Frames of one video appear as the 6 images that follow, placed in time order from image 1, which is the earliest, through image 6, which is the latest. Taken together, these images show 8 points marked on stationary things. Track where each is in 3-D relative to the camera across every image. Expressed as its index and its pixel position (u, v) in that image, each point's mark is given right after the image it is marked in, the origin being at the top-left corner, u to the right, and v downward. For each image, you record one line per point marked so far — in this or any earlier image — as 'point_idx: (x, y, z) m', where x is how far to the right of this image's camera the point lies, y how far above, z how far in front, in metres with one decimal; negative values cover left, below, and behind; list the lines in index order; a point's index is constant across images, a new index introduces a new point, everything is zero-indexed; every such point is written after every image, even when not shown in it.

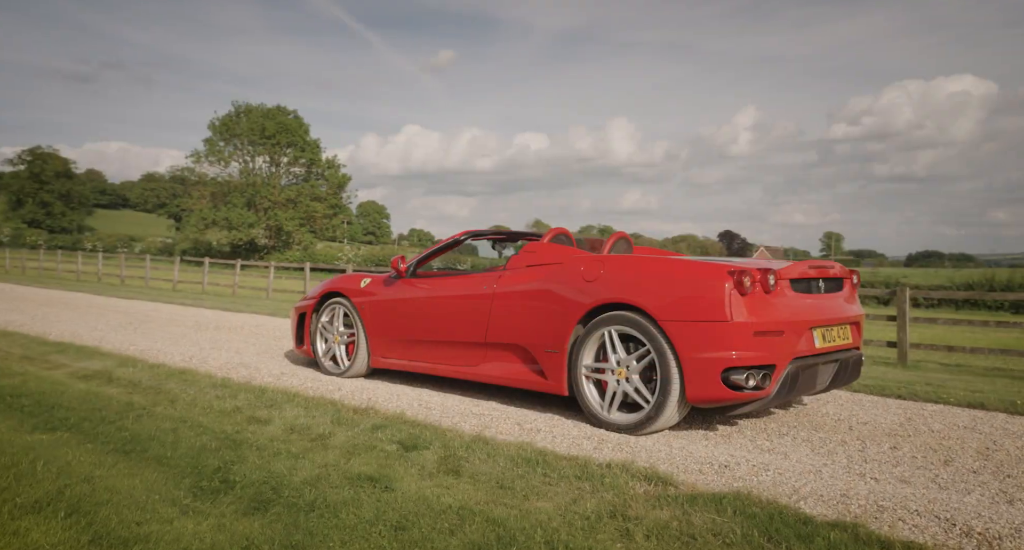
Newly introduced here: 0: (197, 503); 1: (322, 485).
0: (-1.2, -0.9, +2.5) m
1: (-0.8, -0.9, +2.8) m
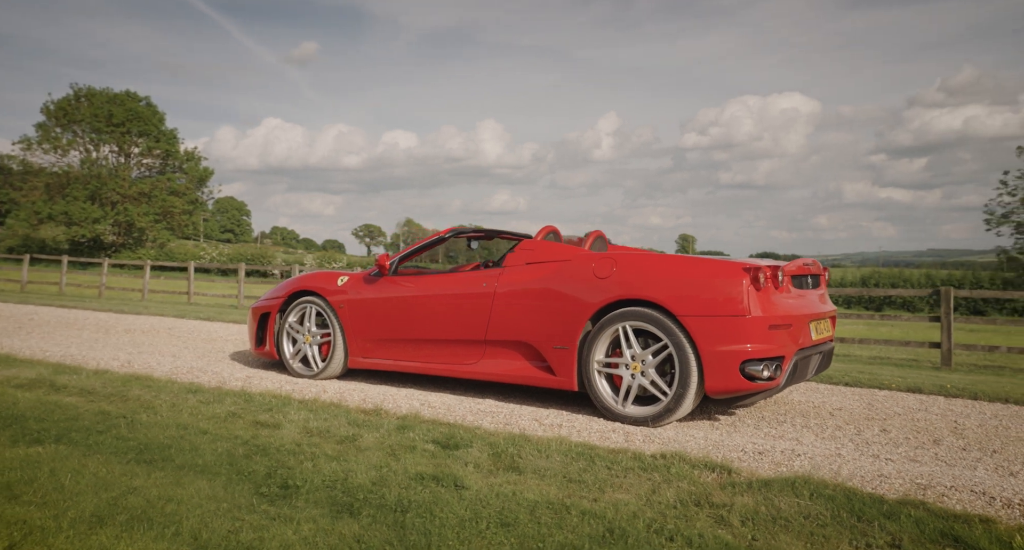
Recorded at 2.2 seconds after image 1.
0: (-0.9, -0.8, +2.3) m
1: (-0.5, -0.9, +2.6) m
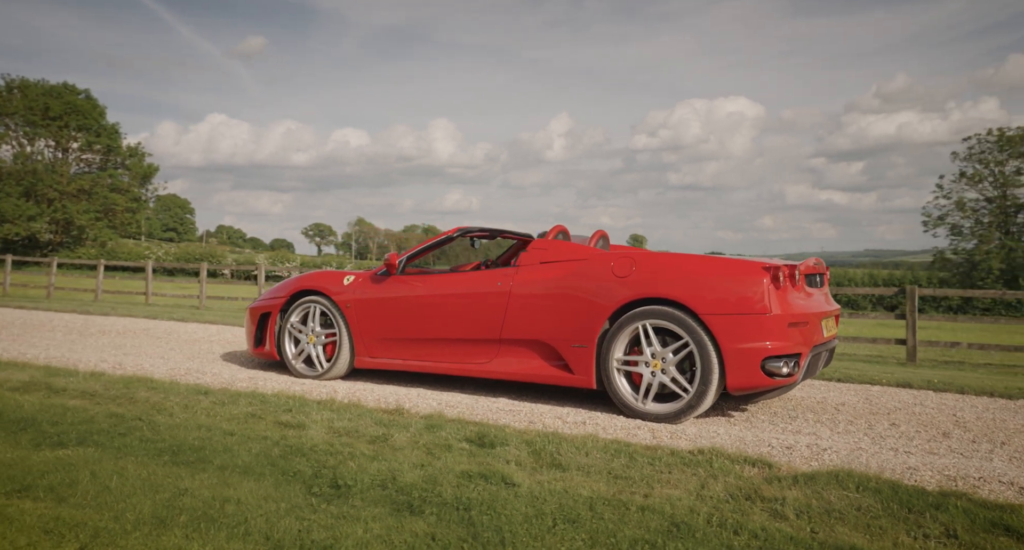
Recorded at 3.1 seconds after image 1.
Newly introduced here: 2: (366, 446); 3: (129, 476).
0: (-0.6, -0.8, +2.3) m
1: (-0.3, -0.9, +2.6) m
2: (-0.8, -0.9, +3.4) m
3: (-1.6, -0.8, +2.7) m
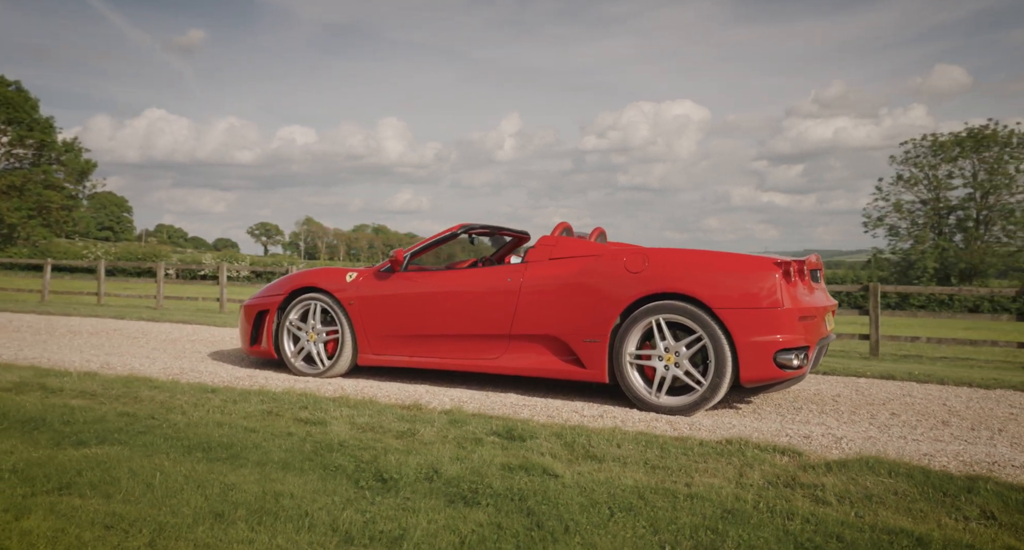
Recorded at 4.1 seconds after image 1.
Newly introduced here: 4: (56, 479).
0: (-0.4, -0.8, +2.3) m
1: (-0.1, -0.8, +2.6) m
2: (-0.6, -0.9, +3.4) m
3: (-1.4, -0.8, +2.6) m
4: (-1.8, -0.8, +2.5) m
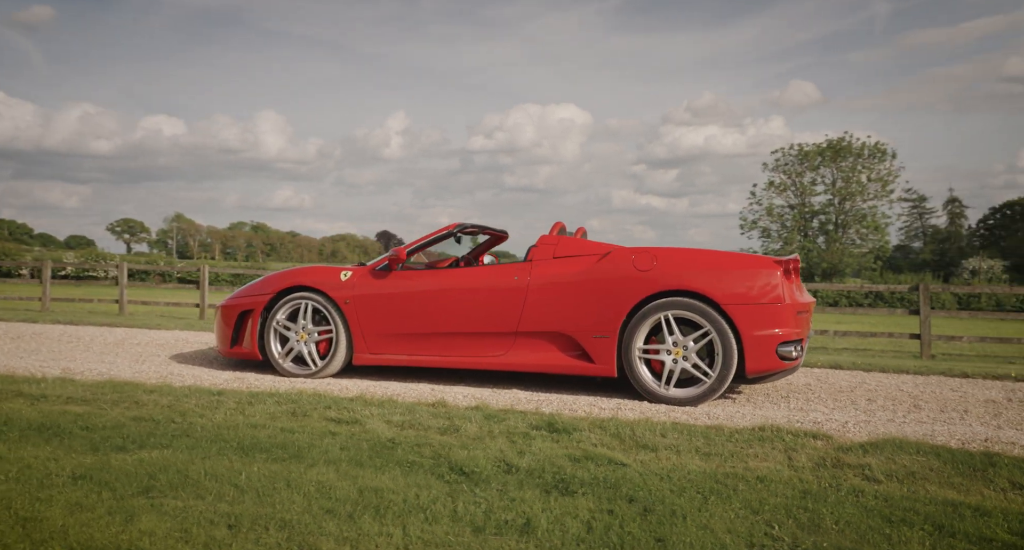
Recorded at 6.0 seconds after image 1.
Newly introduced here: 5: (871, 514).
0: (-0.1, -0.8, +2.4) m
1: (+0.2, -0.8, +2.8) m
2: (-0.4, -0.9, +3.4) m
3: (-1.1, -0.8, +2.6) m
4: (-1.5, -0.8, +2.5) m
5: (+1.2, -0.8, +2.2) m
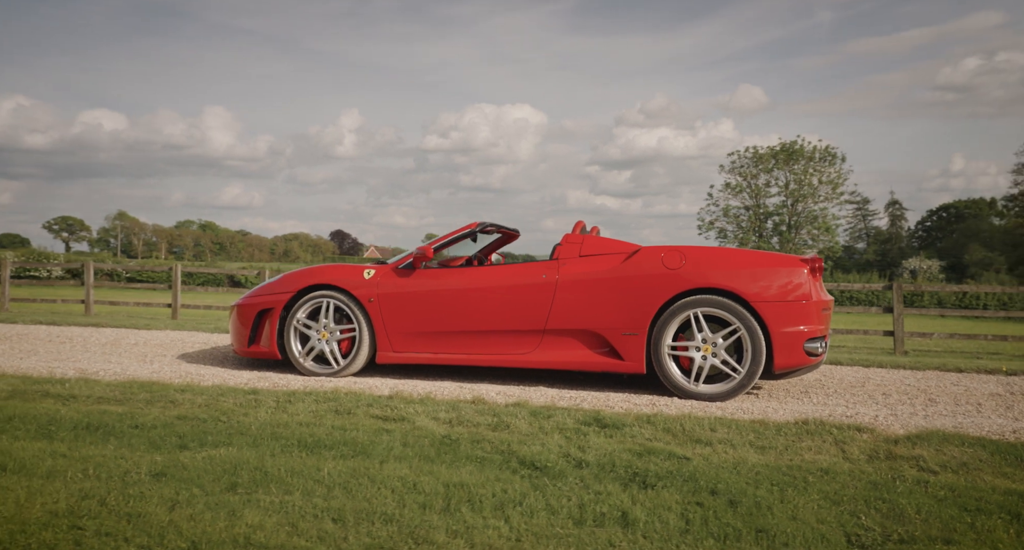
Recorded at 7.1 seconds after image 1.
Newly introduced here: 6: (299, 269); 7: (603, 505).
0: (+0.2, -0.8, +2.5) m
1: (+0.5, -0.8, +2.8) m
2: (-0.1, -0.9, +3.5) m
3: (-0.8, -0.8, +2.6) m
4: (-1.2, -0.8, +2.5) m
5: (+1.5, -0.8, +2.3) m
6: (-2.2, +0.1, +6.7) m
7: (+0.3, -0.8, +2.2) m
